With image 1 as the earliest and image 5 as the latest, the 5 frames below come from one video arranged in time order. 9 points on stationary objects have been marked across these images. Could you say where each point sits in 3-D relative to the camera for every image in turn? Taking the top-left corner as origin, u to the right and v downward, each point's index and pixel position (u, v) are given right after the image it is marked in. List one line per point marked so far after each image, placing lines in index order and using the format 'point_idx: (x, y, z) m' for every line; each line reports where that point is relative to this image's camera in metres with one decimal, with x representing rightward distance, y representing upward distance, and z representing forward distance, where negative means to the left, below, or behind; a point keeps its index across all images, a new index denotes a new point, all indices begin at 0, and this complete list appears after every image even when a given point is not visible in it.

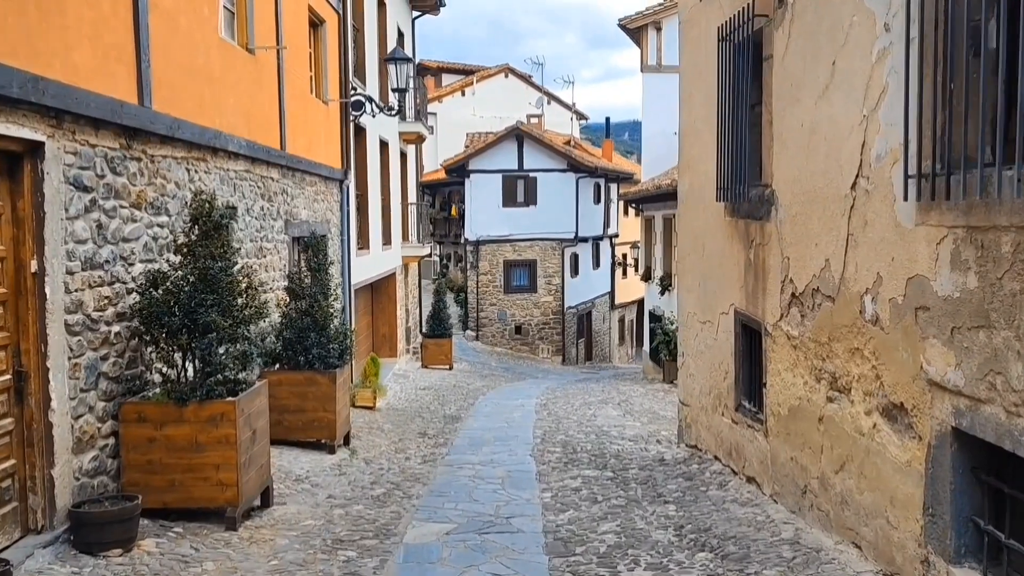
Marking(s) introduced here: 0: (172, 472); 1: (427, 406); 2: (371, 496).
0: (-2.1, -1.1, +5.2) m
1: (-1.3, -1.8, +13.2) m
2: (-1.1, -1.6, +6.6) m
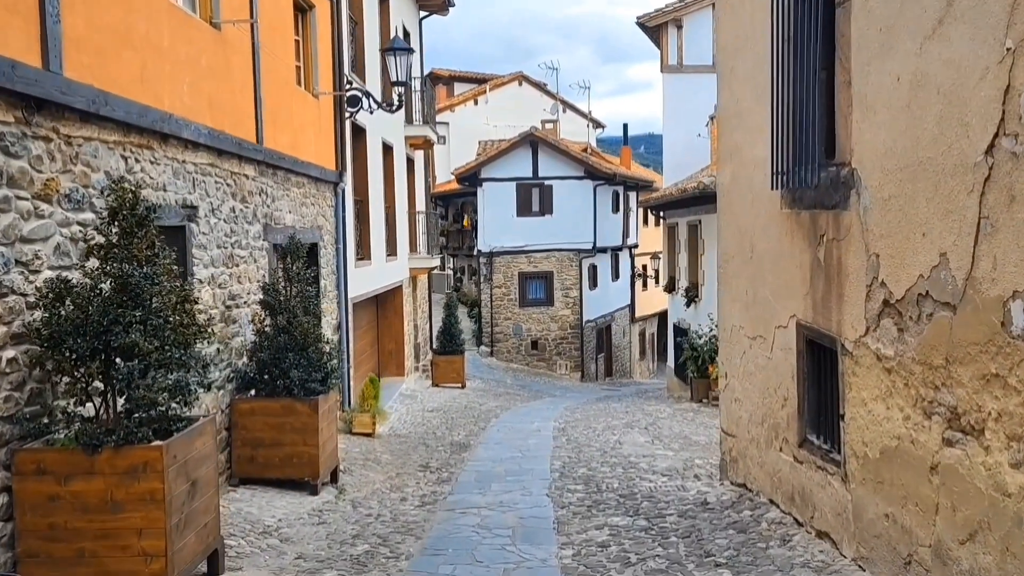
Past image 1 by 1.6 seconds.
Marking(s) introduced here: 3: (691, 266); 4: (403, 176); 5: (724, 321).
0: (-2.0, -1.2, +4.1) m
1: (-1.1, -2.0, +12.0) m
2: (-1.0, -1.7, +5.3) m
3: (+3.8, +0.5, +18.2) m
4: (-2.2, +2.2, +17.2) m
5: (+1.7, -0.3, +7.0) m
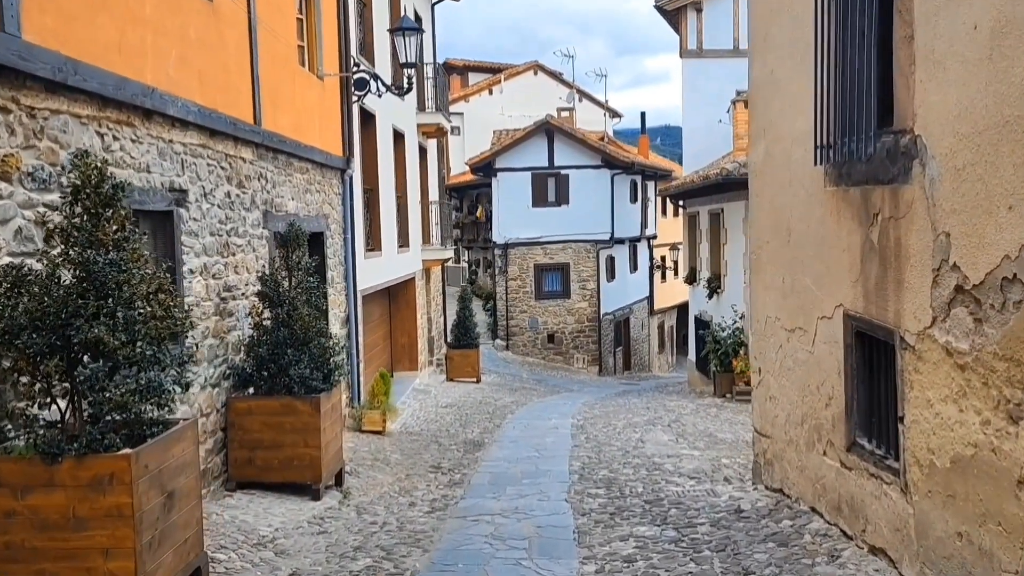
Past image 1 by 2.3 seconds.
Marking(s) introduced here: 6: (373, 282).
0: (-2.0, -1.1, +3.6) m
1: (-0.9, -1.9, +11.5) m
2: (-0.9, -1.6, +4.9) m
3: (+4.1, +0.7, +17.6) m
4: (-1.9, +2.4, +16.7) m
5: (+1.8, -0.2, +6.4) m
6: (-2.0, +0.1, +12.5) m
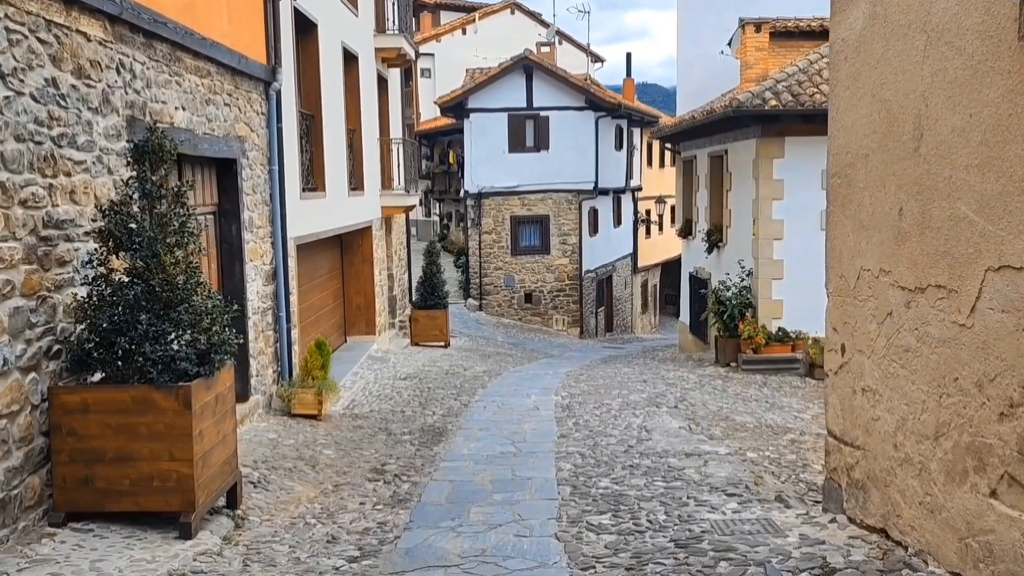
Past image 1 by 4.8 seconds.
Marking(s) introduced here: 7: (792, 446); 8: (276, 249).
0: (-2.1, -0.9, +1.4) m
1: (-1.2, -1.3, +9.4) m
2: (-1.0, -1.3, +2.7) m
3: (+3.6, +1.5, +15.5) m
4: (-2.3, +3.2, +14.3) m
5: (+1.7, +0.1, +4.3) m
6: (-2.4, +0.7, +10.3) m
7: (+2.6, -1.5, +7.9) m
8: (-2.3, +0.4, +8.4) m
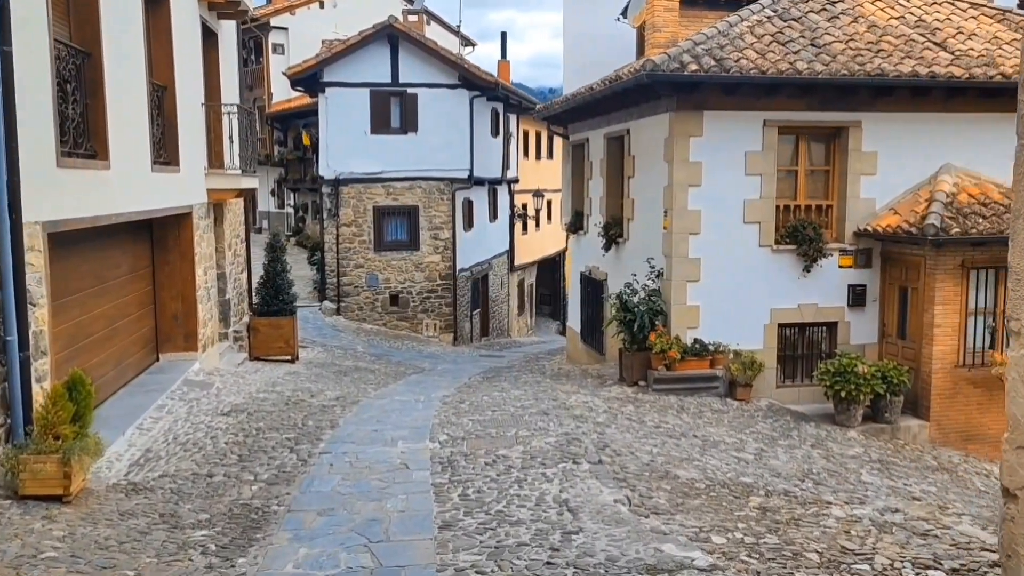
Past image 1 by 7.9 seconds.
0: (-1.9, -1.0, -1.5) m
1: (-2.3, -1.4, +6.5) m
2: (-1.1, -1.4, 0.0) m
3: (+1.5, +1.4, +13.3) m
4: (-4.2, +3.1, +11.2) m
5: (+1.3, +0.1, +1.9) m
6: (-3.6, +0.6, +7.2) m
7: (+1.7, -1.5, +5.7) m
8: (-3.2, +0.3, +5.4) m
